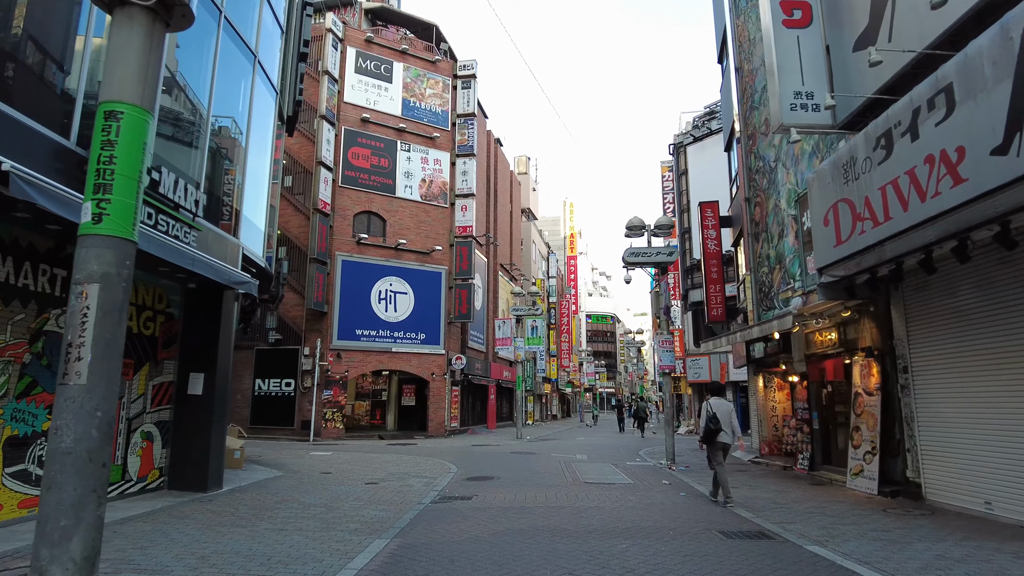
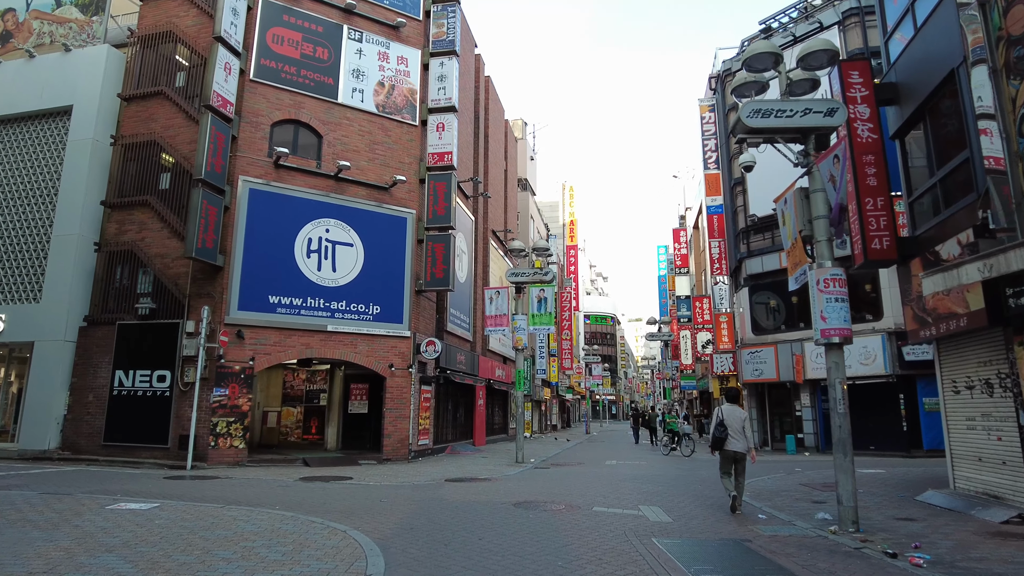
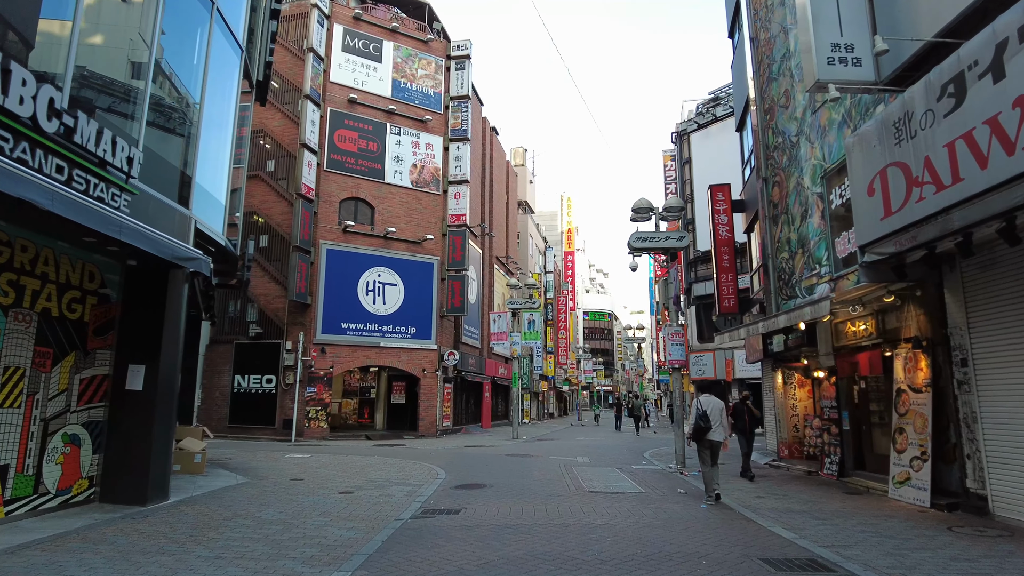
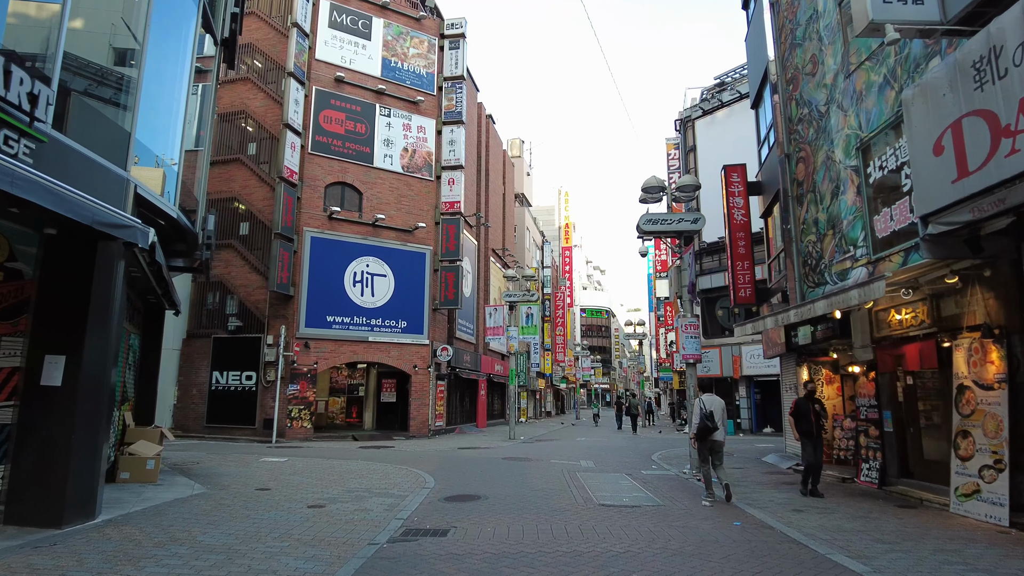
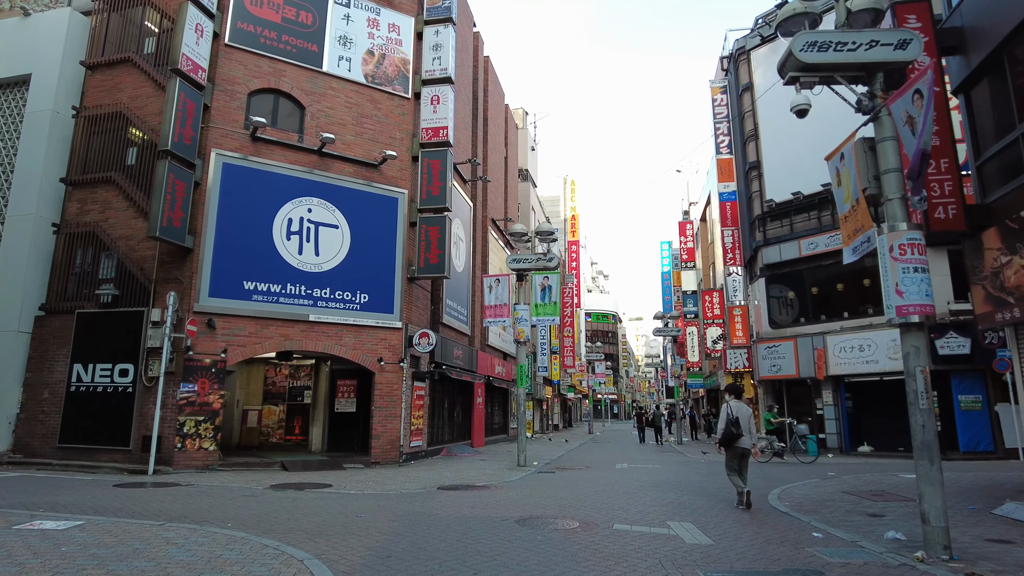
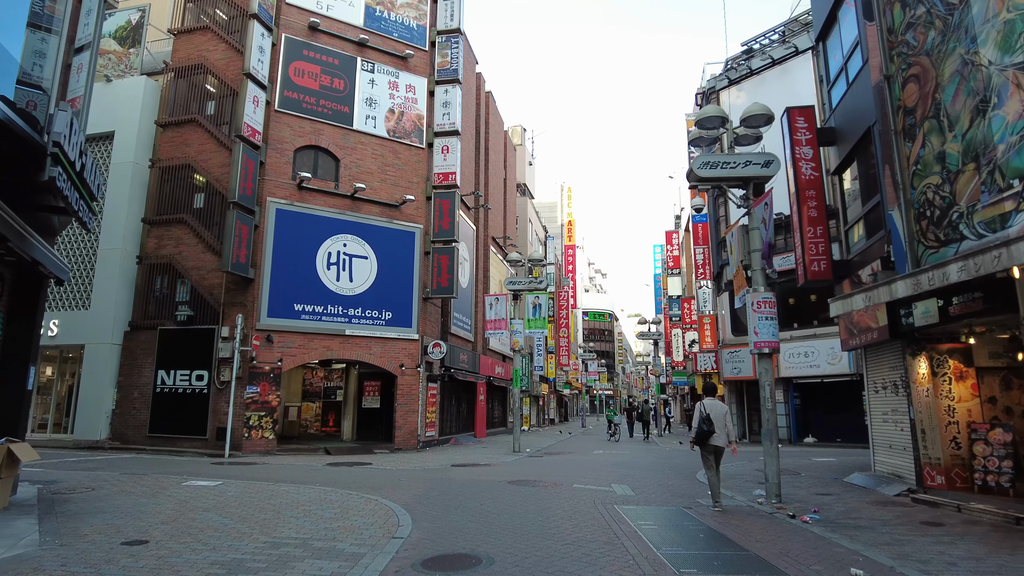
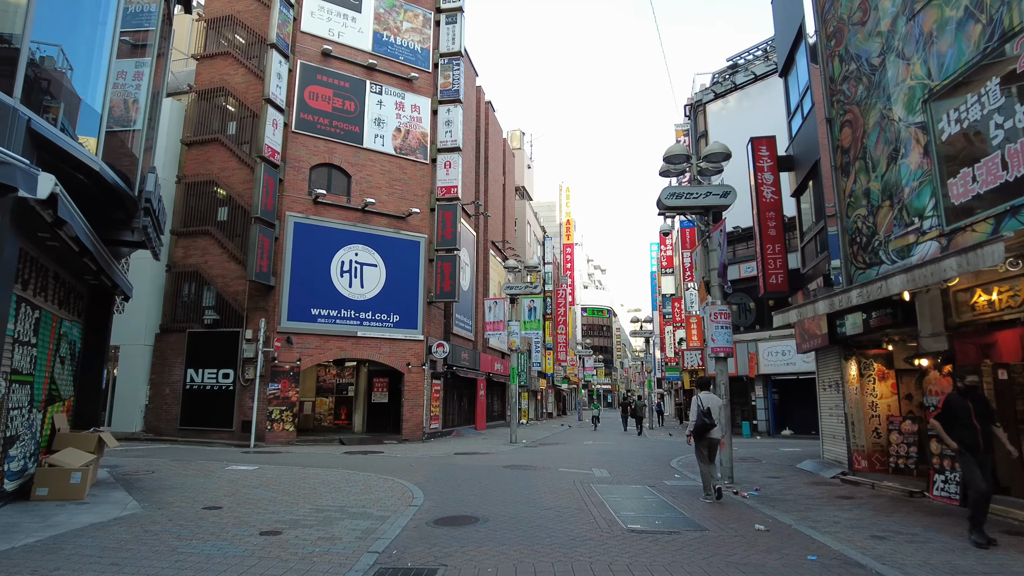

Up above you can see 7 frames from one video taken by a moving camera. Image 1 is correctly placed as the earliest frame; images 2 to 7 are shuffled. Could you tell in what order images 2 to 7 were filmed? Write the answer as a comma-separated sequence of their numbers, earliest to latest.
3, 4, 7, 6, 2, 5
